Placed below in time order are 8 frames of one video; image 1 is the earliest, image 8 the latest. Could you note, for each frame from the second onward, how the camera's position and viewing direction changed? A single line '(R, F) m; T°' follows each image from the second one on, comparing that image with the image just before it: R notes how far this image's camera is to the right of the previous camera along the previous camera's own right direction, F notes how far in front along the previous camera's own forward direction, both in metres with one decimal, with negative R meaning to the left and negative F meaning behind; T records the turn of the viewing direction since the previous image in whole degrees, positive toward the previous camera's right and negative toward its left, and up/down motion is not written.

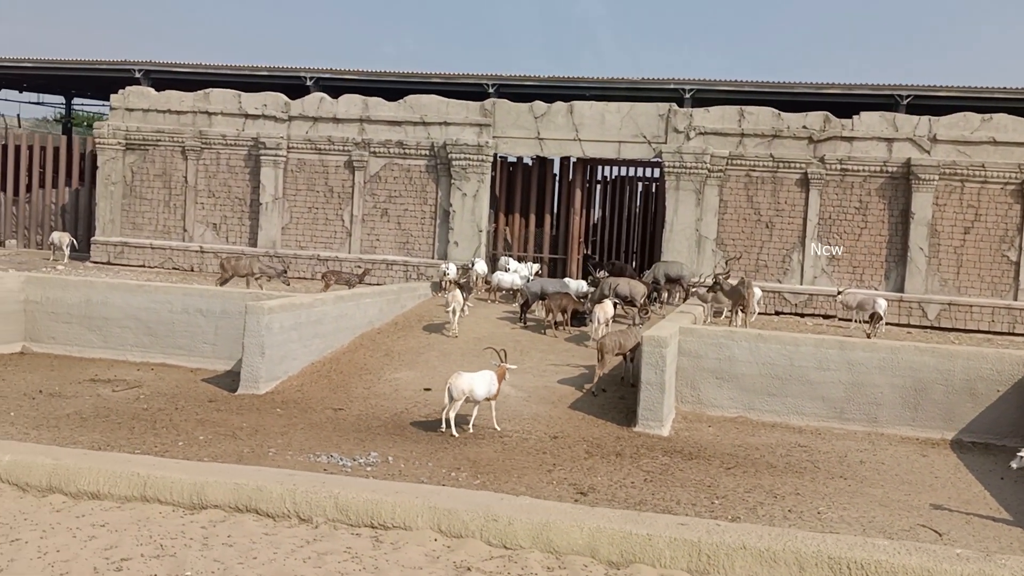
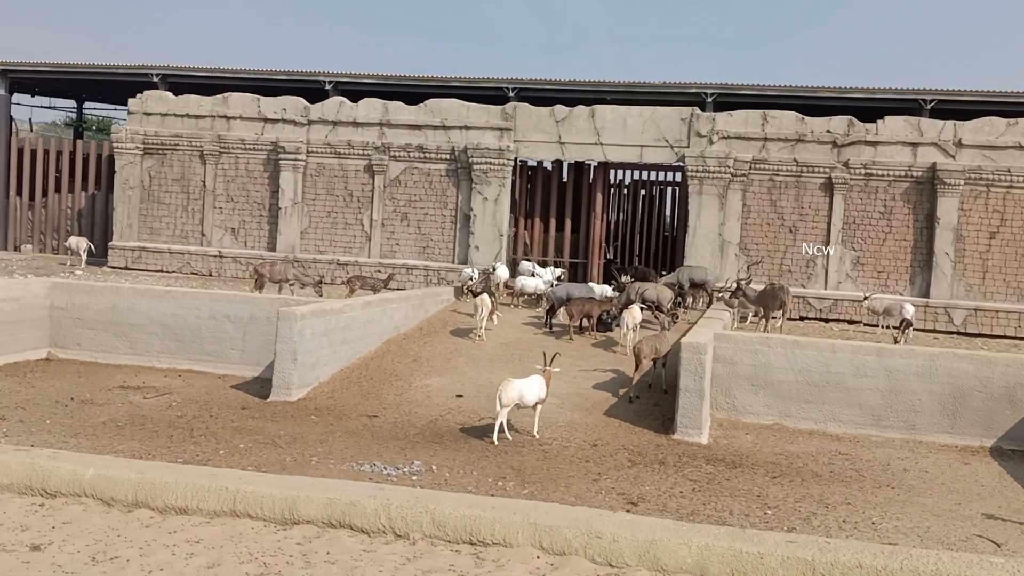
(-0.3, +0.1) m; 0°
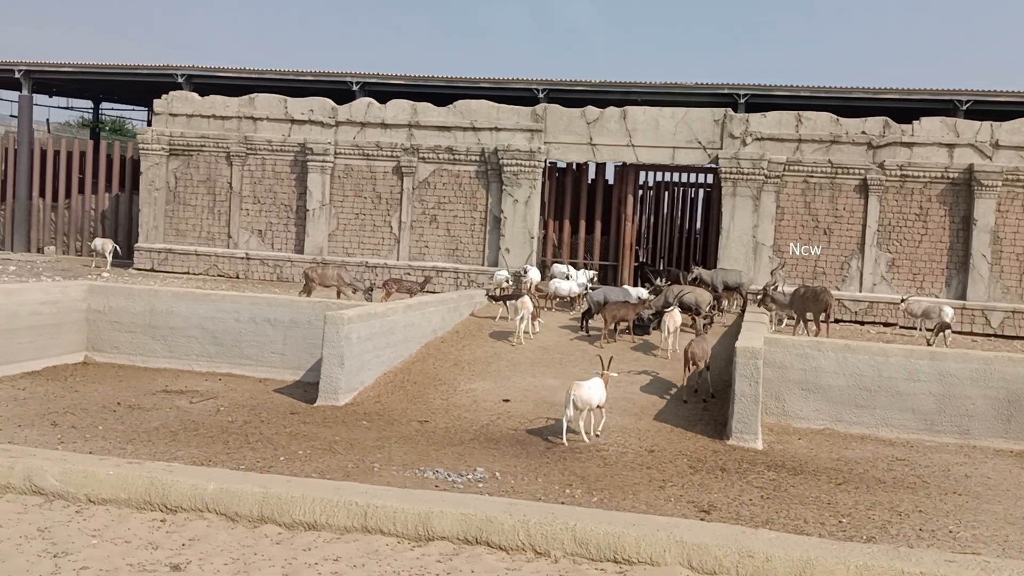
(-0.4, +0.1) m; 0°
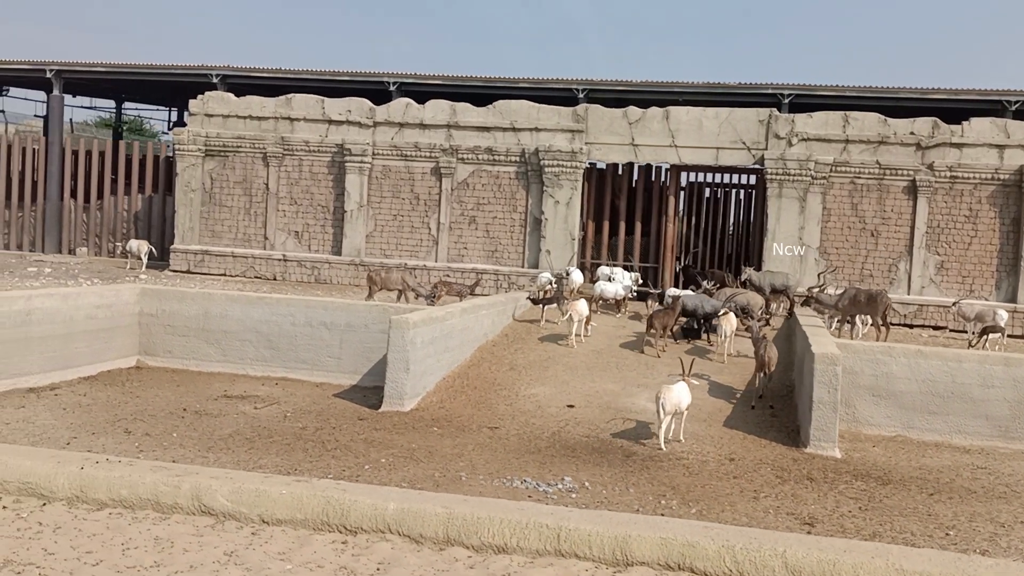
(-0.5, +0.1) m; 0°
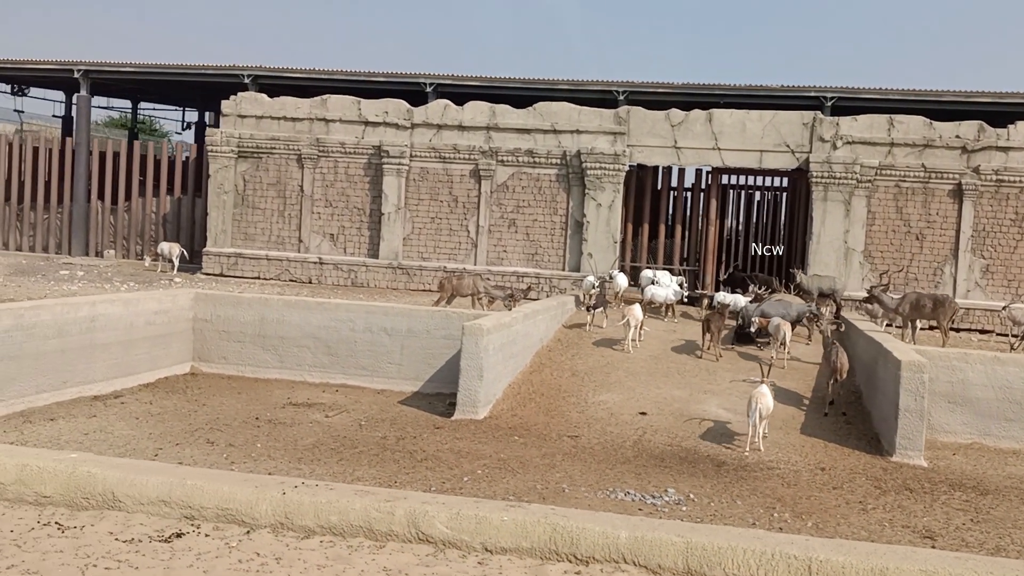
(-0.6, +0.1) m; +1°
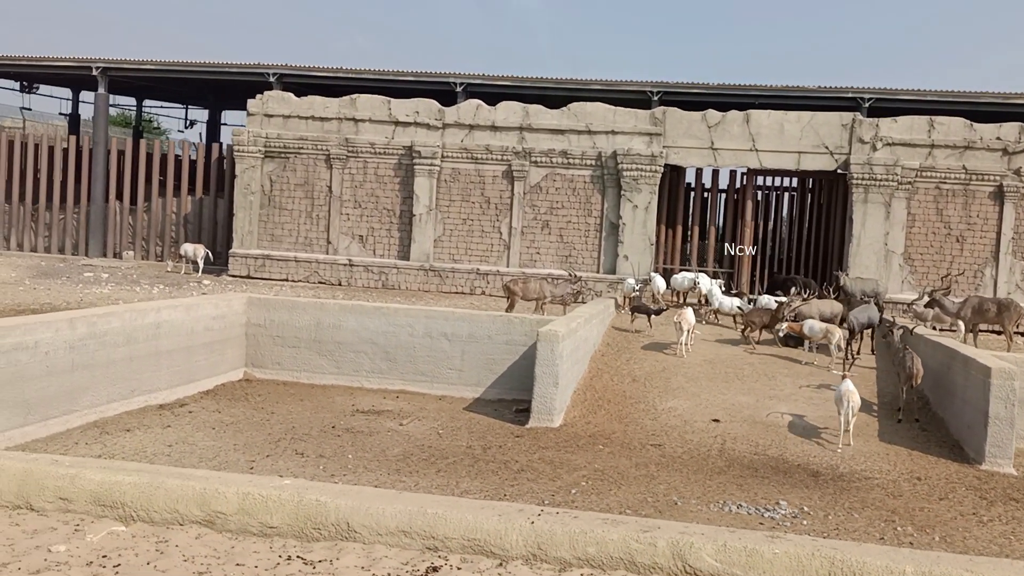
(-0.7, +0.2) m; +1°
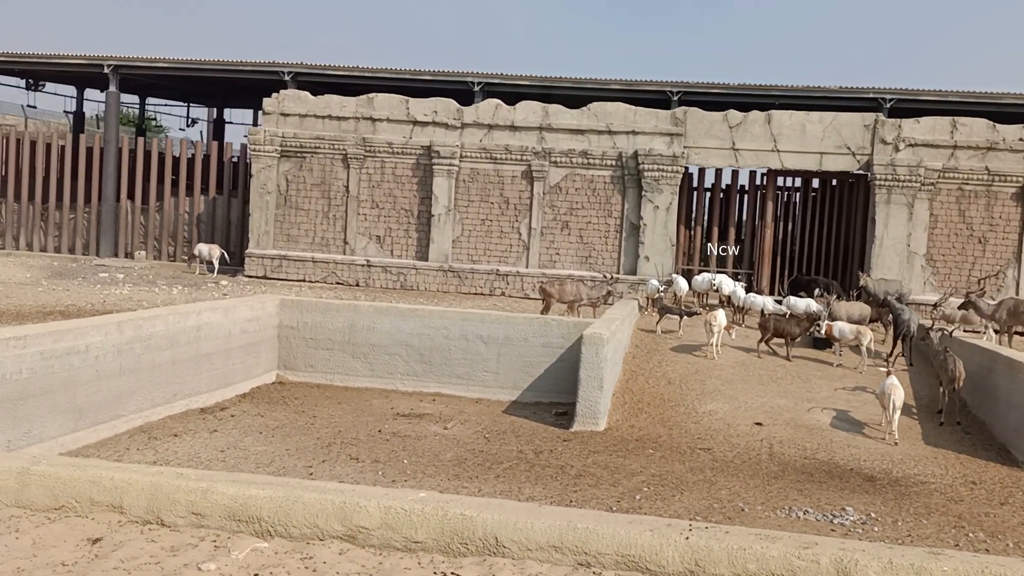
(-0.4, +0.1) m; +1°
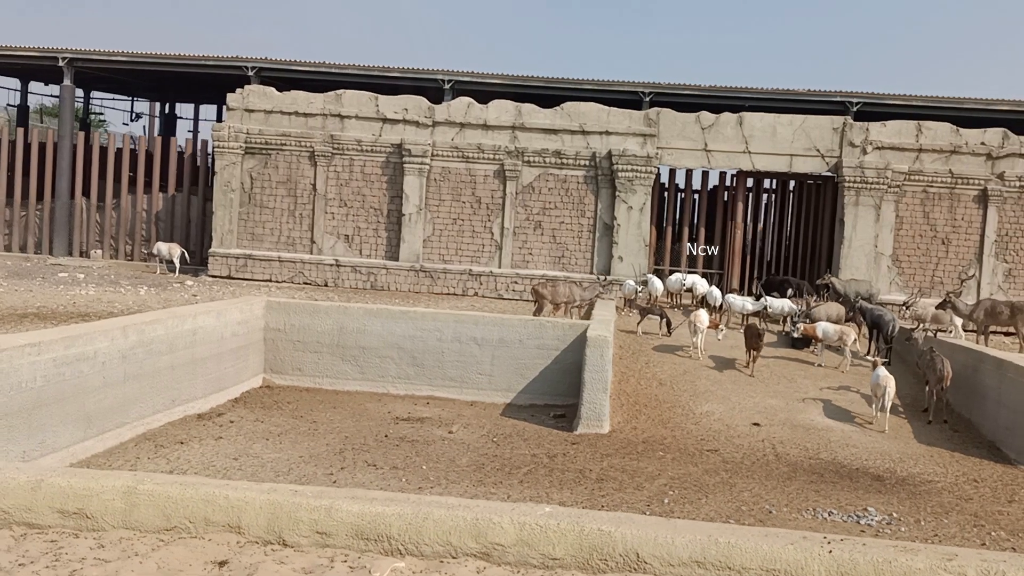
(-0.5, +0.1) m; +4°
